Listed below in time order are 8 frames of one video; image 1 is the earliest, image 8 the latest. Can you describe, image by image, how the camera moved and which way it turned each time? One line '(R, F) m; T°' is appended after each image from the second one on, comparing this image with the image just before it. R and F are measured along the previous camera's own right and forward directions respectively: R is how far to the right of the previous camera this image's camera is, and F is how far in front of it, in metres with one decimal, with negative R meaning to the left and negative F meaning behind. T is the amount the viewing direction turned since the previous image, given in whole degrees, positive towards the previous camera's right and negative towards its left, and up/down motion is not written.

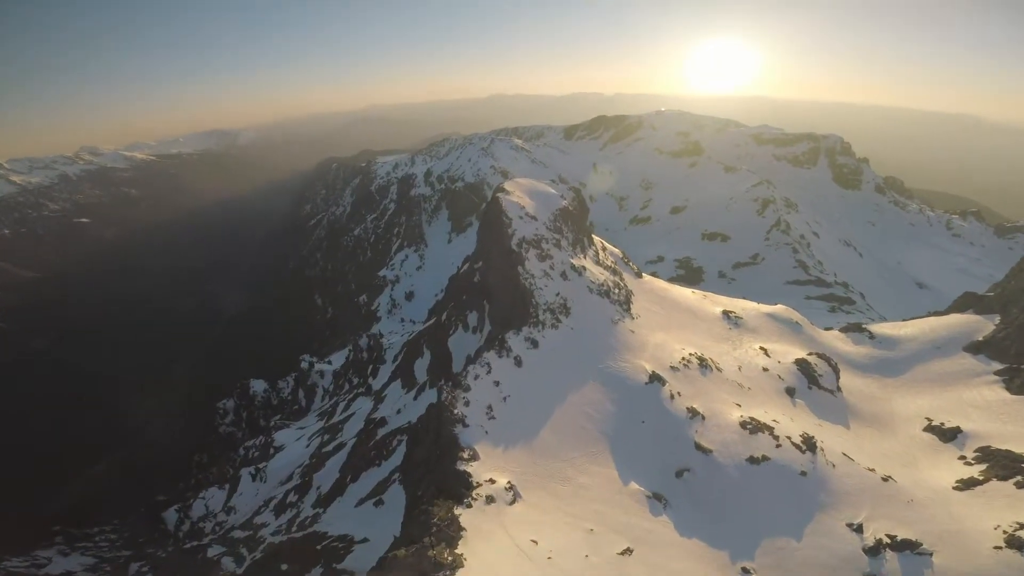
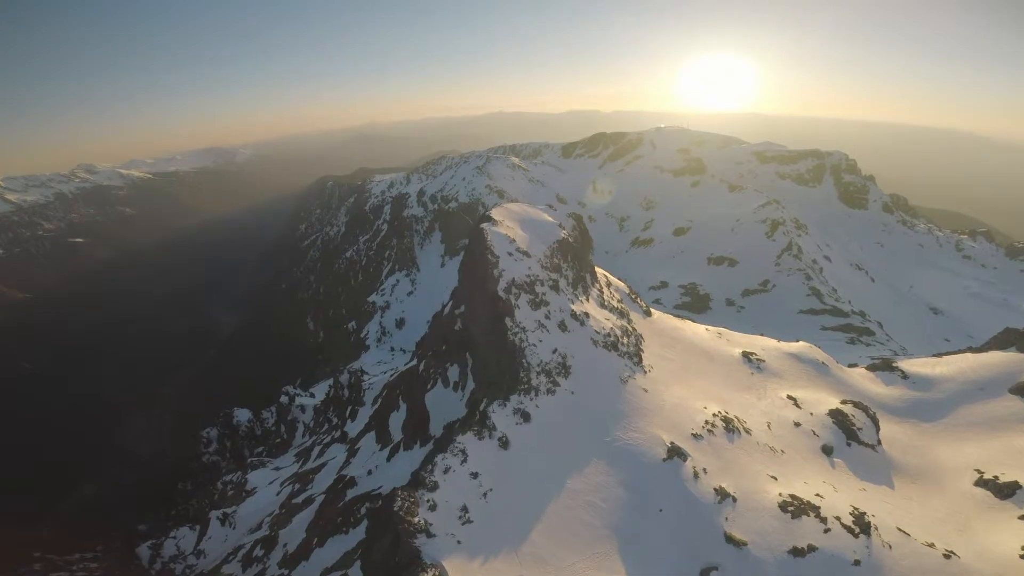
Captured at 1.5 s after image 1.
(+0.8, +6.5) m; 0°
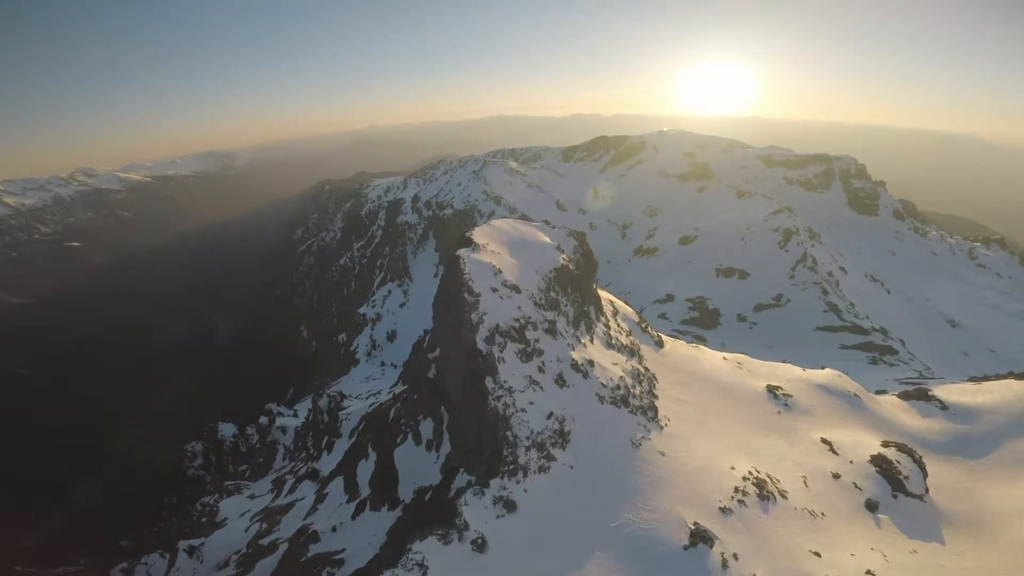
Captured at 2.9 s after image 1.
(+0.8, +5.9) m; 0°
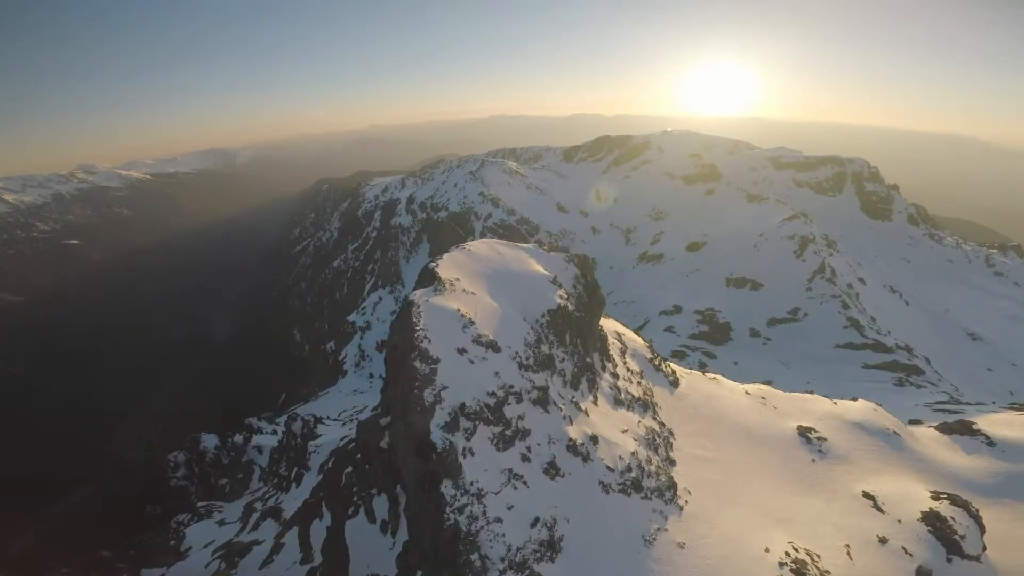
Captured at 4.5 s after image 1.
(+1.0, +6.0) m; 0°
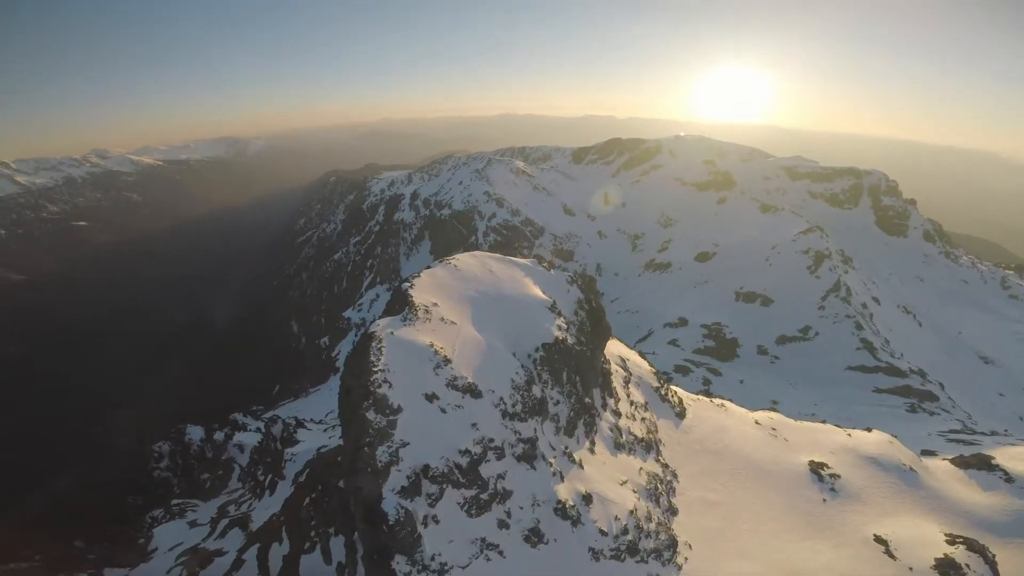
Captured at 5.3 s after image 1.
(+0.6, +3.0) m; 0°
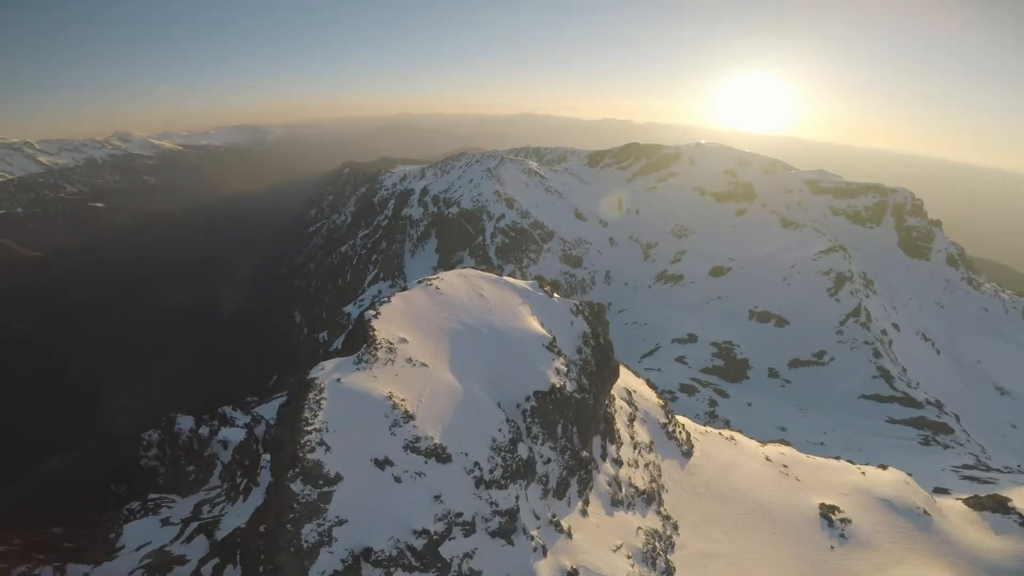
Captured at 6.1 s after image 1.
(+0.8, +2.9) m; -1°
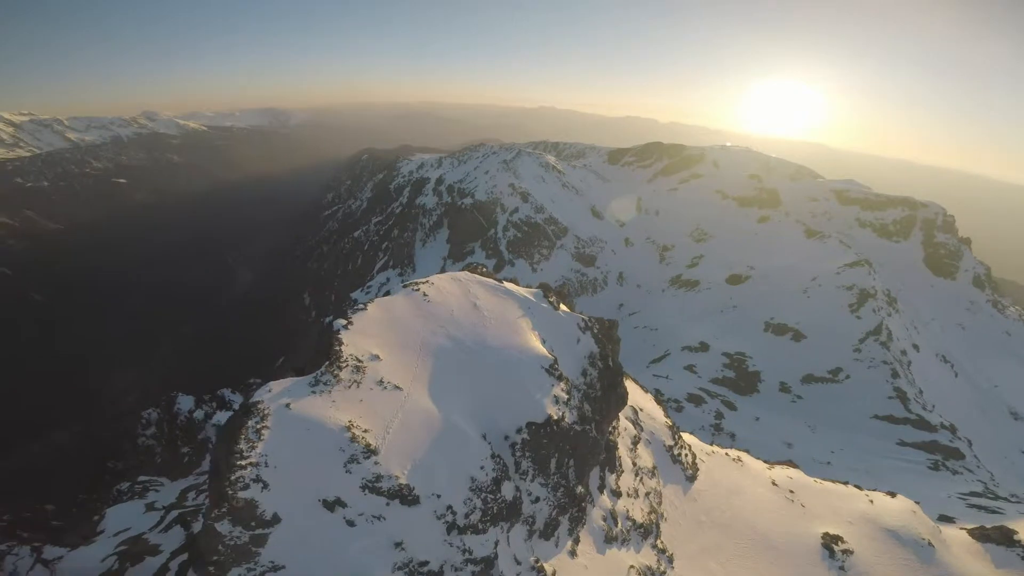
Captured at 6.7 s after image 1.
(+0.6, +2.0) m; -1°
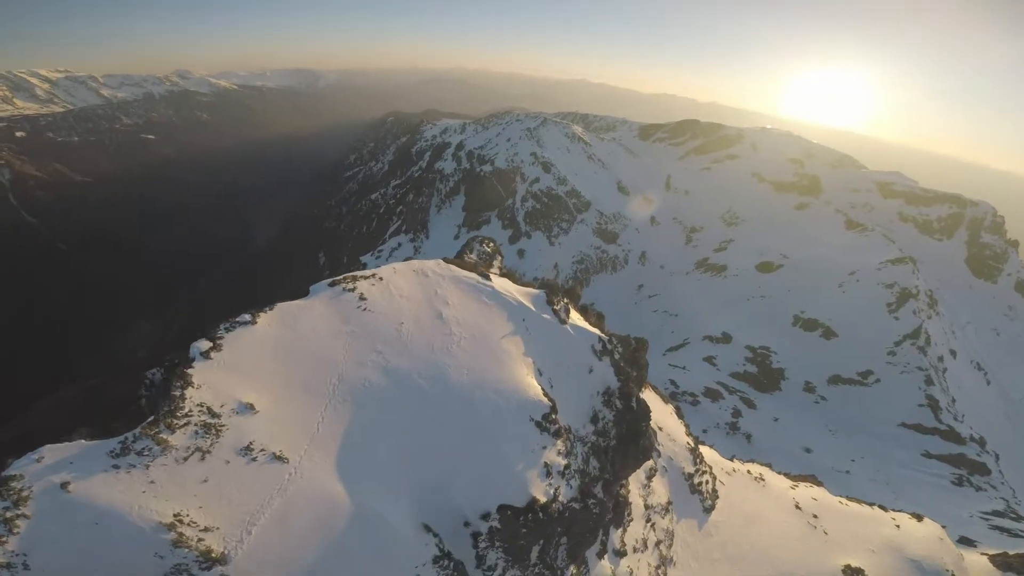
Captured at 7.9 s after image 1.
(+0.4, +3.9) m; -2°
